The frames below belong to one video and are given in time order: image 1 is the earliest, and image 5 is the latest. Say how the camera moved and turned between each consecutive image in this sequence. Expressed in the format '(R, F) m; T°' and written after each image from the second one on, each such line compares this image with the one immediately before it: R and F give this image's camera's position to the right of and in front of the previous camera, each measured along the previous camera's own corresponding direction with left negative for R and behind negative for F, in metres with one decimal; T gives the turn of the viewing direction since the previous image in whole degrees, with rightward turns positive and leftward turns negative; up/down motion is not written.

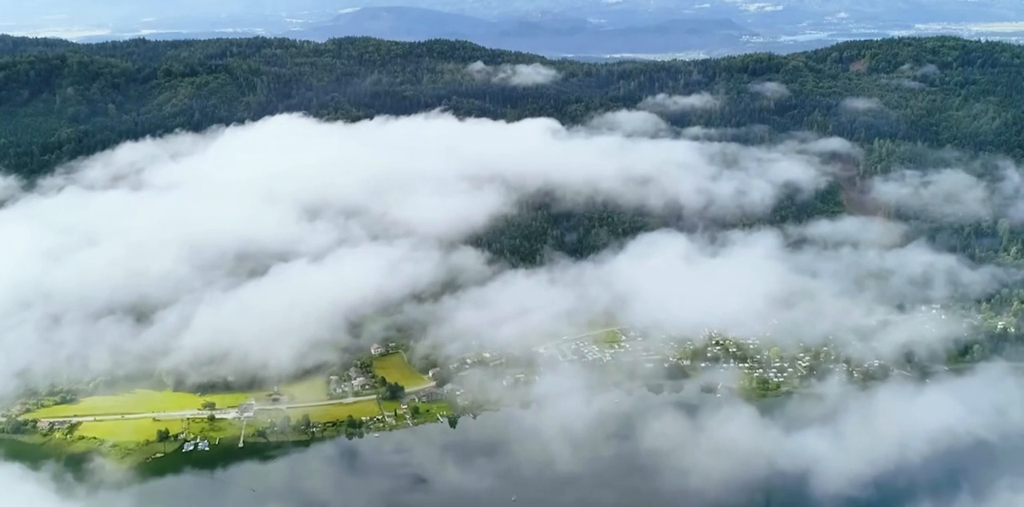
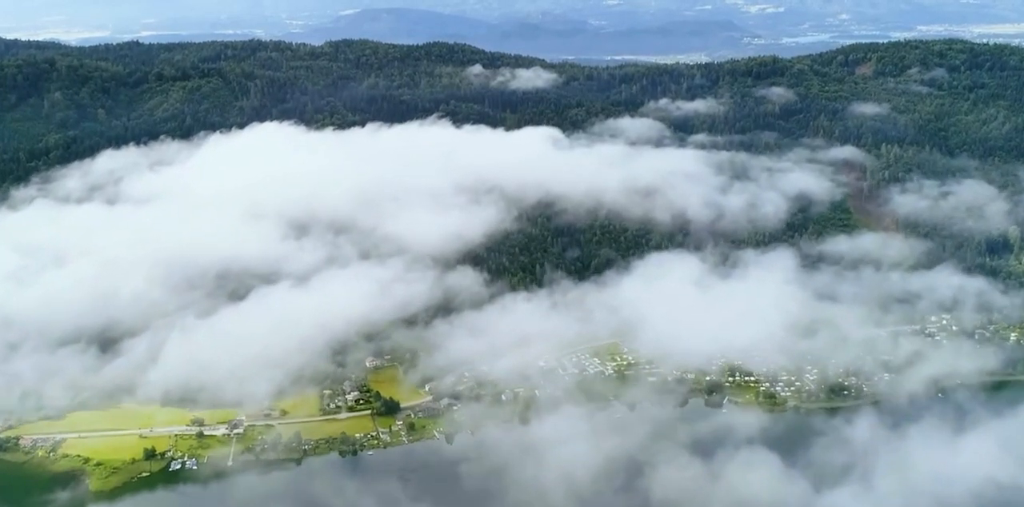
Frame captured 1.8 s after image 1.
(+0.2, +3.8) m; 0°
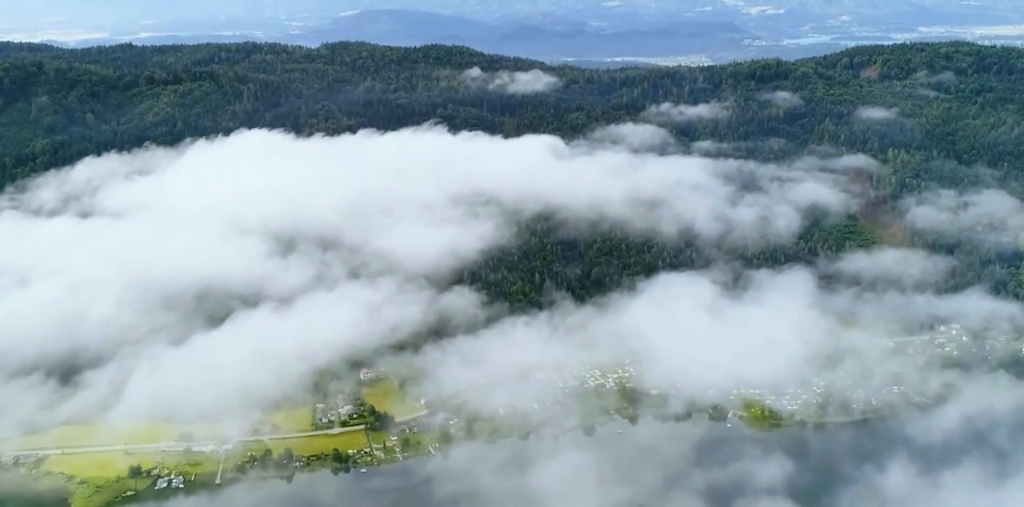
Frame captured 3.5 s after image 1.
(+0.1, +3.6) m; 0°
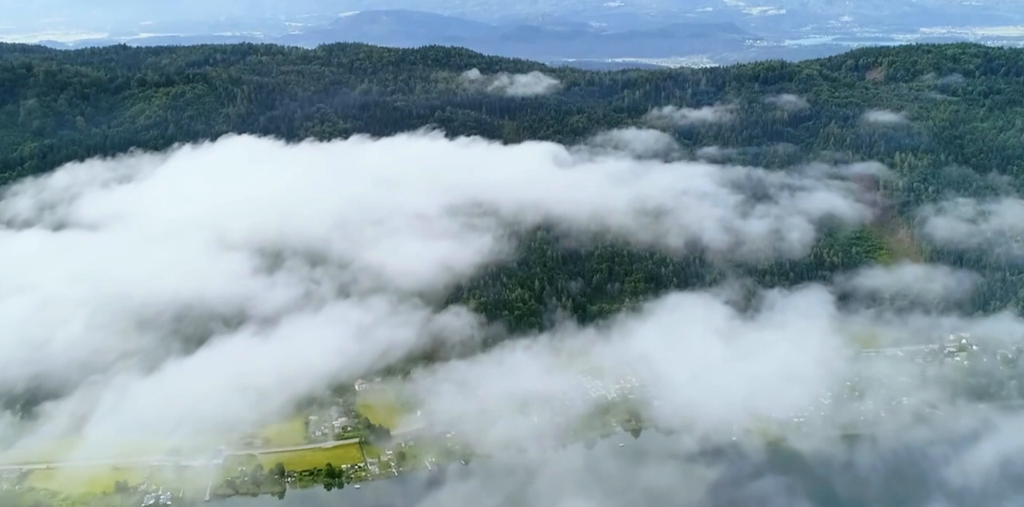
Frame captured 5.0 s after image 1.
(+0.1, +3.3) m; 0°
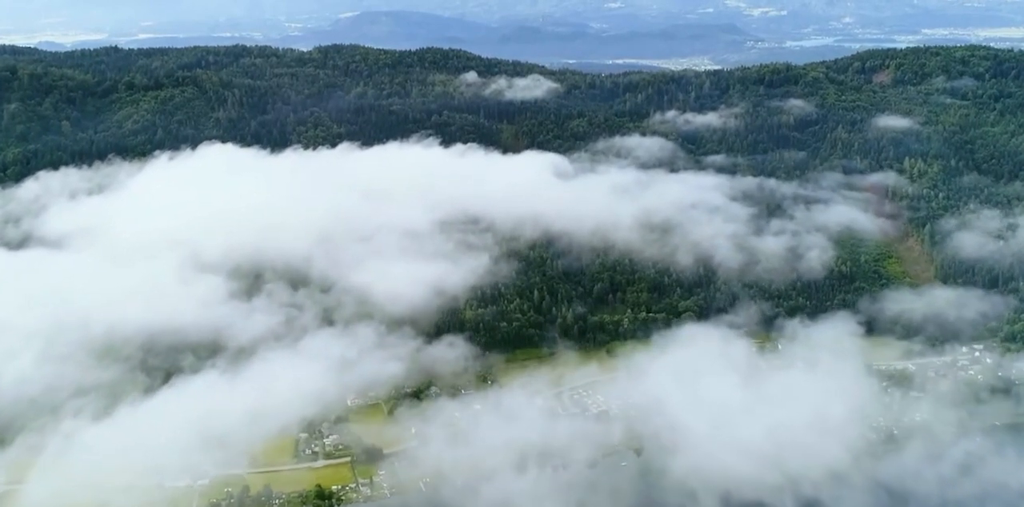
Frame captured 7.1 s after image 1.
(+0.2, +4.3) m; 0°
